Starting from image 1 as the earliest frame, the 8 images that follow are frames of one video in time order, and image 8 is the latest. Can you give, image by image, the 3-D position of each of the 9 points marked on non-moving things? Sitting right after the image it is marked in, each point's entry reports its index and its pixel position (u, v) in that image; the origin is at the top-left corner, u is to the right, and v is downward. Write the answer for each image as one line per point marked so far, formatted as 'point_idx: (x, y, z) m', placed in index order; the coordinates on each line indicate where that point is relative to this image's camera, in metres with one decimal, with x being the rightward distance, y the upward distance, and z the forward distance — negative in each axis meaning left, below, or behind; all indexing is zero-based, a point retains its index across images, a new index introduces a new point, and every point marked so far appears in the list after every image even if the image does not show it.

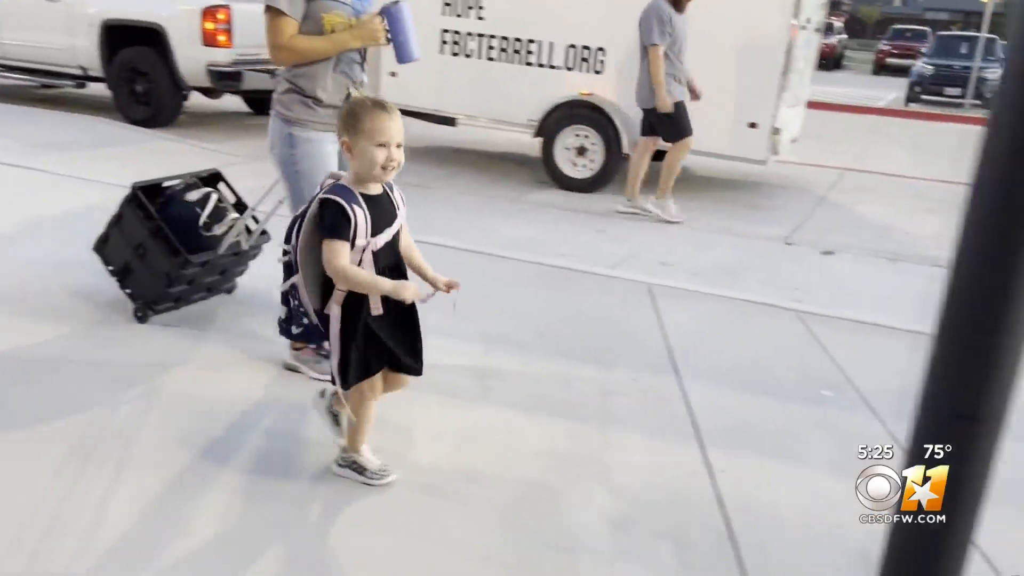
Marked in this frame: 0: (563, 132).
0: (+0.6, +1.6, +8.1) m
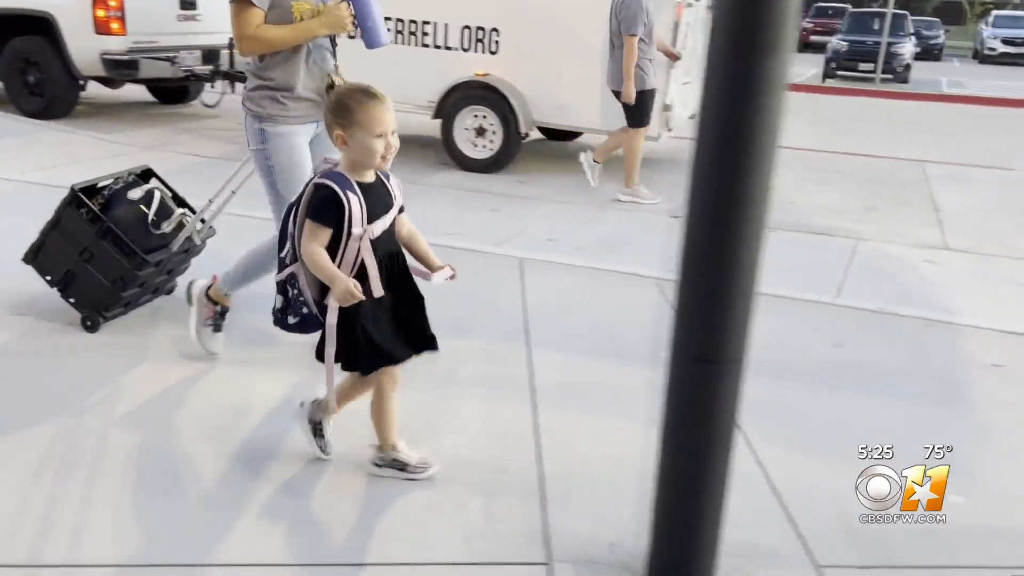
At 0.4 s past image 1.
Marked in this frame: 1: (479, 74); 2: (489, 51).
0: (-0.5, +1.8, +8.2) m
1: (-0.2, +2.1, +7.8) m
2: (-0.1, +2.3, +7.7) m
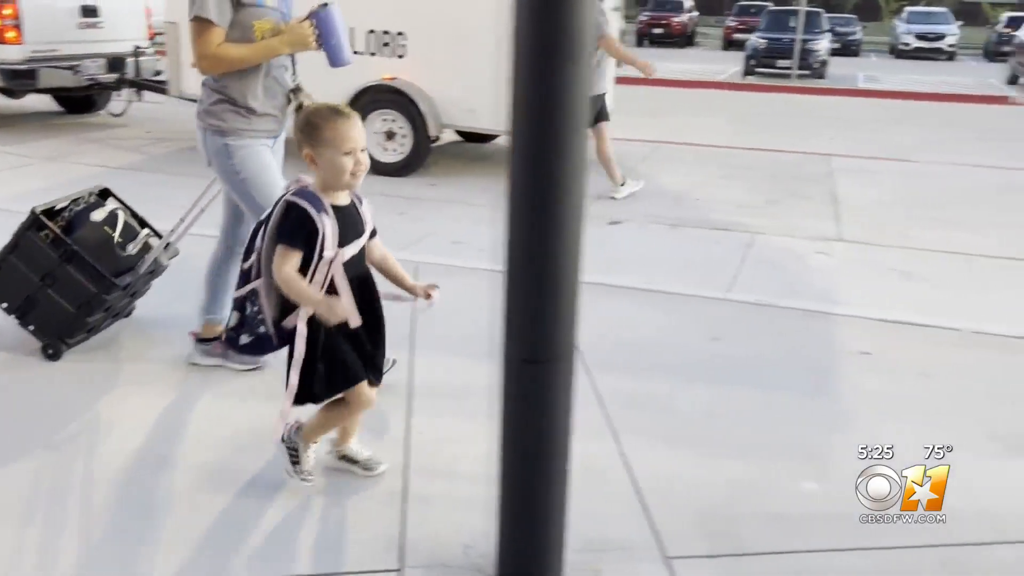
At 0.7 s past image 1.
0: (-1.4, +1.8, +8.2) m
1: (-1.2, +2.1, +7.7) m
2: (-1.0, +2.3, +7.7) m
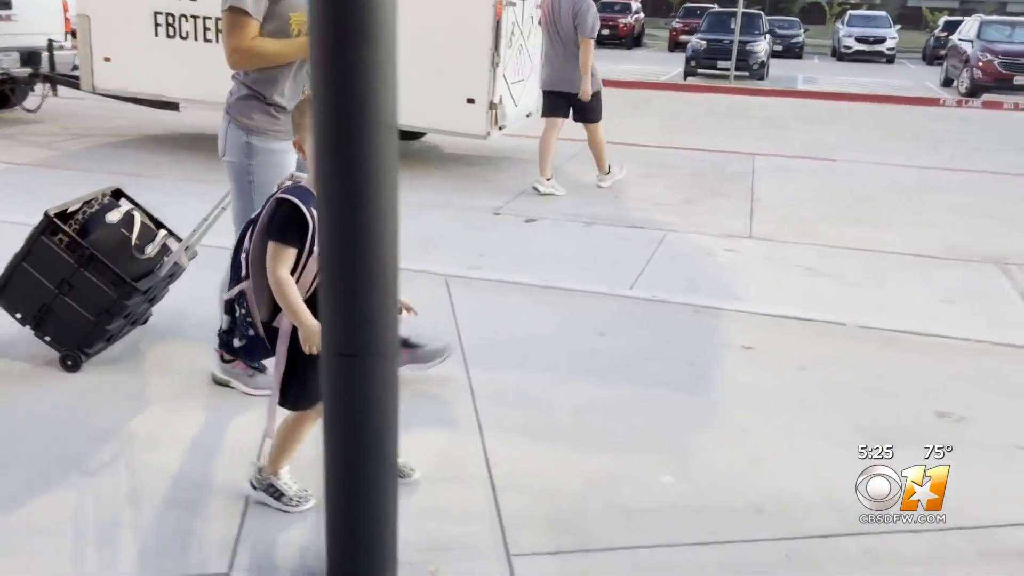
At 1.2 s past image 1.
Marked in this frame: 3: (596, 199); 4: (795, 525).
0: (-2.3, +1.8, +8.0) m
1: (-2.0, +2.1, +7.6) m
2: (-1.9, +2.3, +7.6) m
3: (+0.9, +0.9, +8.0) m
4: (+1.1, -0.9, +2.9) m
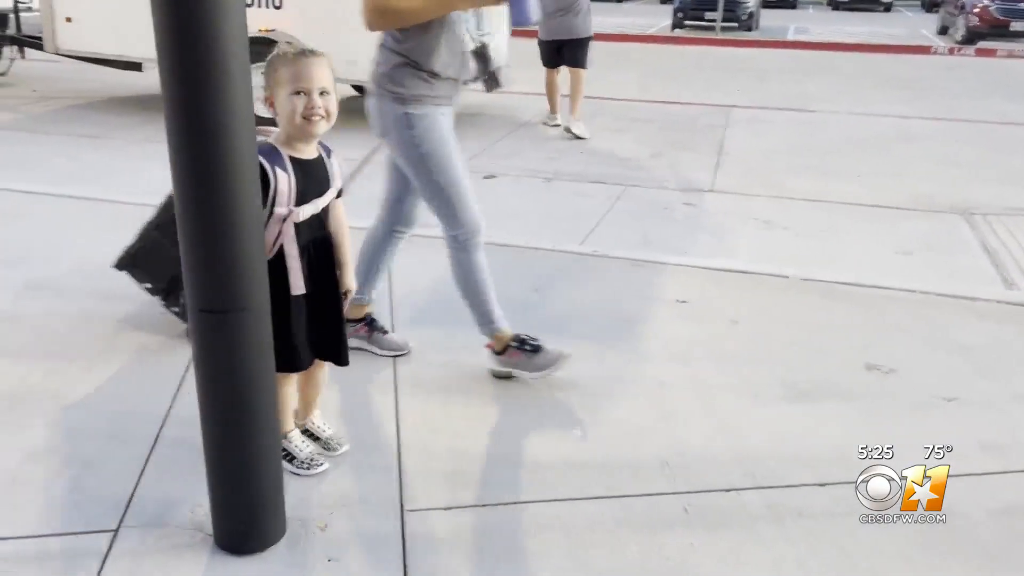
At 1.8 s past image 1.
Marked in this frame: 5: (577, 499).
0: (-2.6, +2.2, +7.9) m
1: (-2.4, +2.5, +7.5) m
2: (-2.2, +2.7, +7.4) m
3: (+0.5, +1.3, +7.9) m
4: (+0.7, -0.7, +2.9) m
5: (+0.2, -0.8, +2.8) m
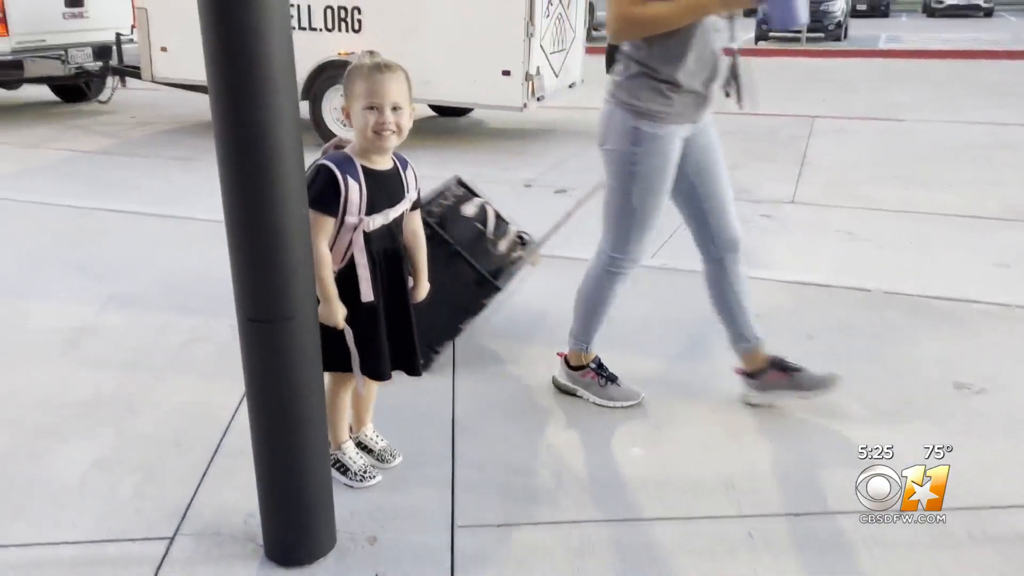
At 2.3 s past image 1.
0: (-1.9, +2.0, +8.1) m
1: (-1.7, +2.3, +7.7) m
2: (-1.6, +2.5, +7.6) m
3: (+1.2, +1.2, +7.7) m
4: (+0.9, -0.8, +2.8) m
5: (+0.4, -0.8, +2.7) m
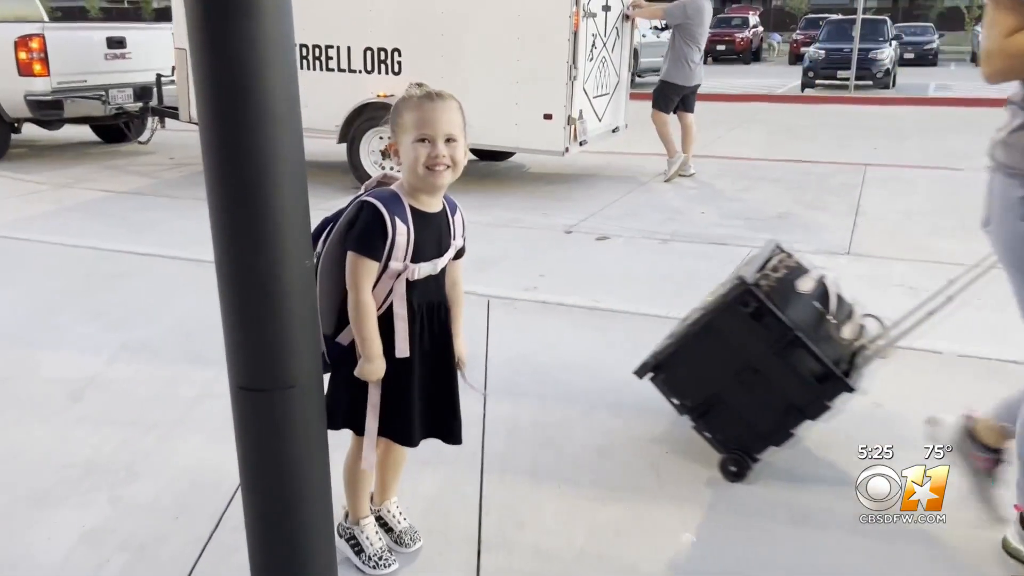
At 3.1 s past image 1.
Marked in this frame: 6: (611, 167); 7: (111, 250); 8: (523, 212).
0: (-1.5, +1.5, +8.0) m
1: (-1.3, +1.9, +7.5) m
2: (-1.2, +2.1, +7.5) m
3: (+1.6, +0.7, +7.4) m
4: (+1.0, -1.0, +2.4) m
5: (+0.5, -1.0, +2.3) m
6: (+1.2, +1.4, +9.3) m
7: (-2.7, +0.3, +5.3) m
8: (+0.1, +0.7, +7.5) m
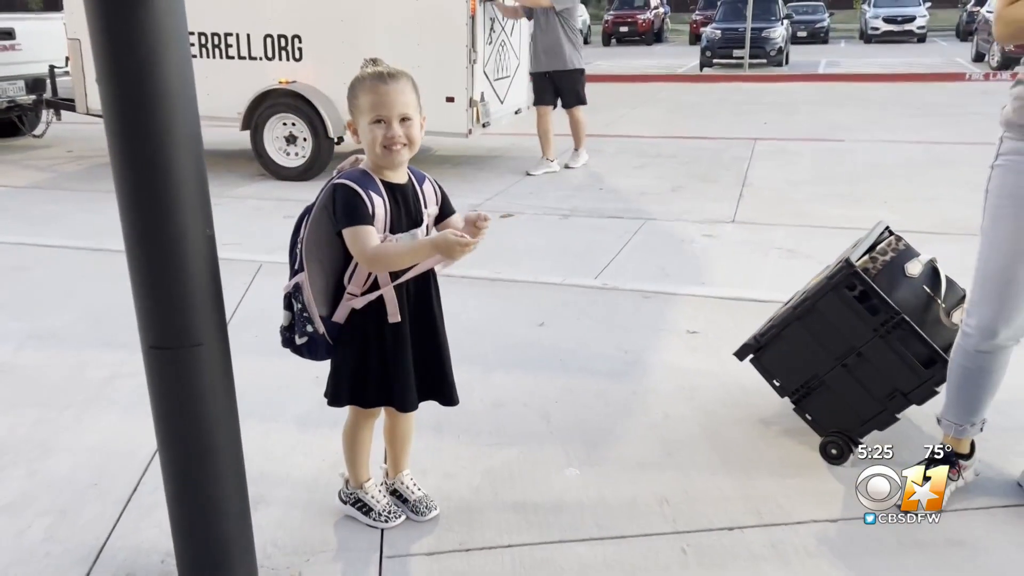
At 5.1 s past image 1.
0: (-2.5, +1.7, +8.0) m
1: (-2.2, +2.0, +7.6) m
2: (-2.1, +2.2, +7.6) m
3: (+0.7, +1.0, +7.8) m
4: (+0.7, -0.8, +2.7) m
5: (+0.2, -0.8, +2.6) m
6: (0.0, +1.7, +9.6) m
7: (-3.4, +0.3, +5.3) m
8: (-0.8, +0.9, +7.7) m
